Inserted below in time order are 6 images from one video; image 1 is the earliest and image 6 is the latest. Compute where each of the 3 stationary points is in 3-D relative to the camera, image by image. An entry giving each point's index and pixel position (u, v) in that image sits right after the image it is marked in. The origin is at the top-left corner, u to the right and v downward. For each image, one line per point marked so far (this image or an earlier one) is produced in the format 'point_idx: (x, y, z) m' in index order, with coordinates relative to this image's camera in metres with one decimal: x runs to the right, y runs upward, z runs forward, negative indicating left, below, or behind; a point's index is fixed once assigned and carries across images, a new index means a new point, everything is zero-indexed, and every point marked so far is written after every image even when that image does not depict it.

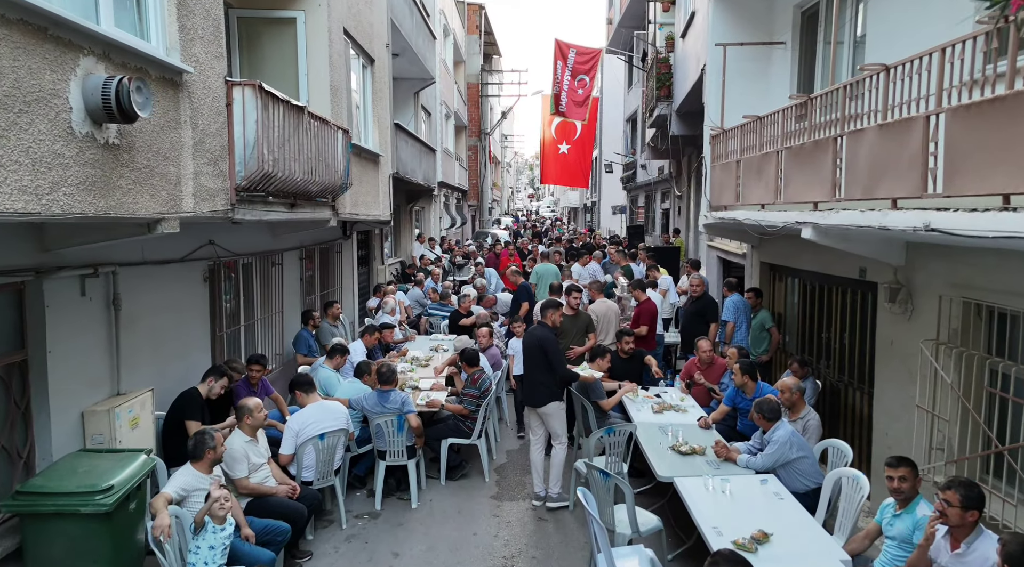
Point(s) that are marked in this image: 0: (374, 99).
0: (-2.3, +3.0, +12.4) m
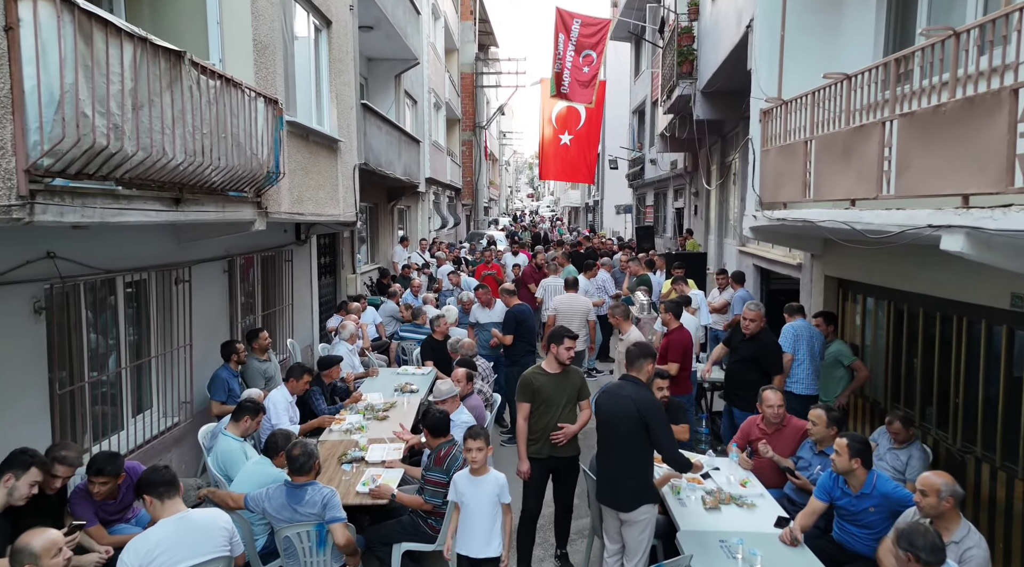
0: (-2.4, +2.8, +10.0) m
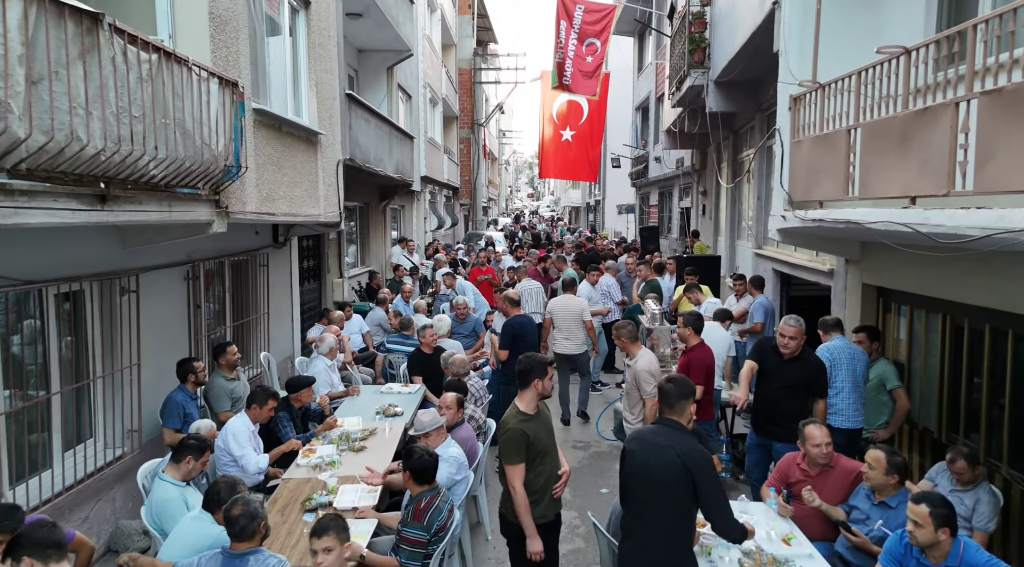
0: (-2.4, +2.7, +9.0) m
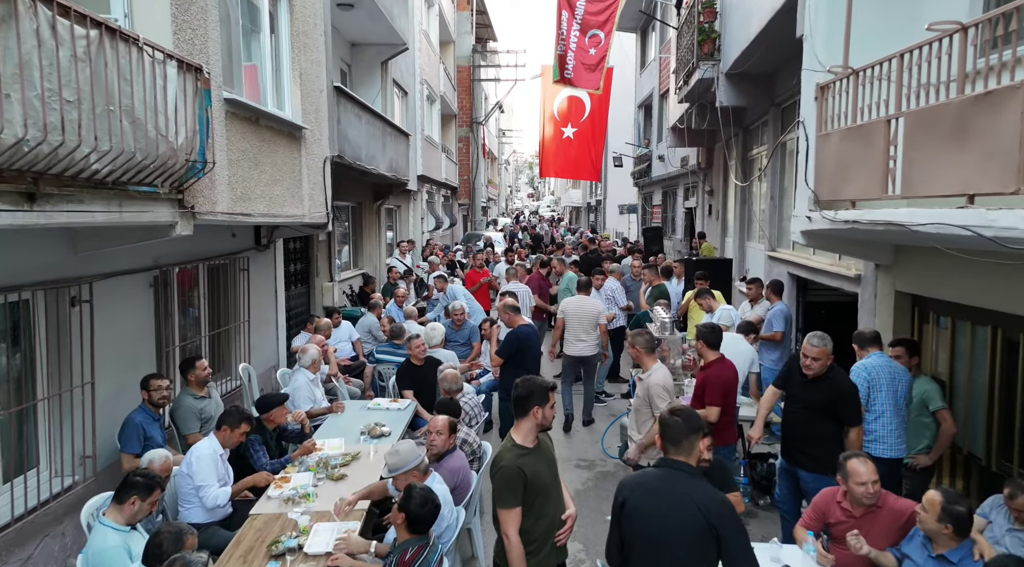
0: (-2.4, +2.7, +8.4) m
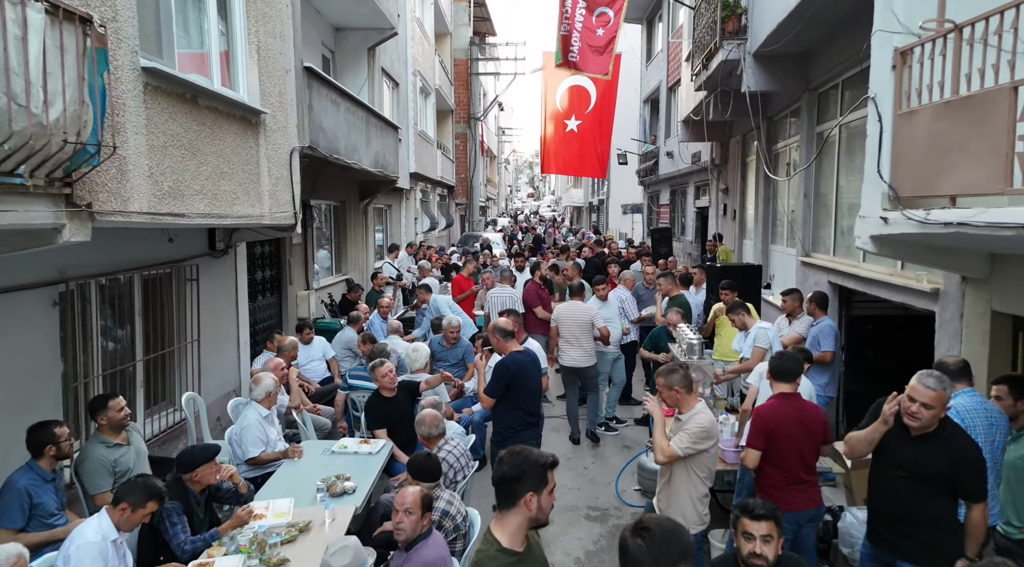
0: (-2.5, +2.6, +7.1) m
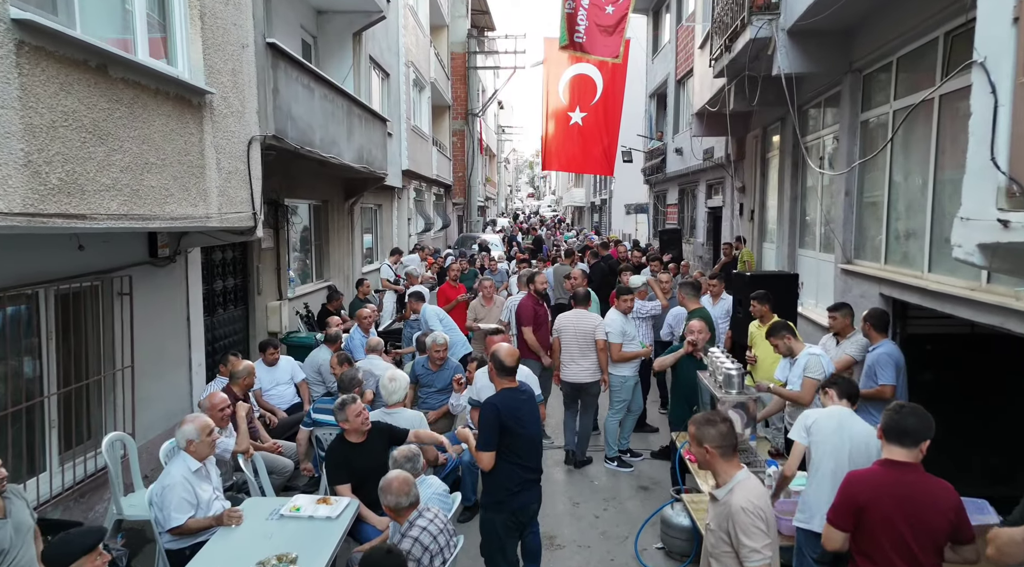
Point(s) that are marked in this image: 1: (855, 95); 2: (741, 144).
0: (-2.5, +2.4, +5.9) m
1: (+3.7, +2.1, +8.1) m
2: (+4.4, +2.7, +14.4) m
